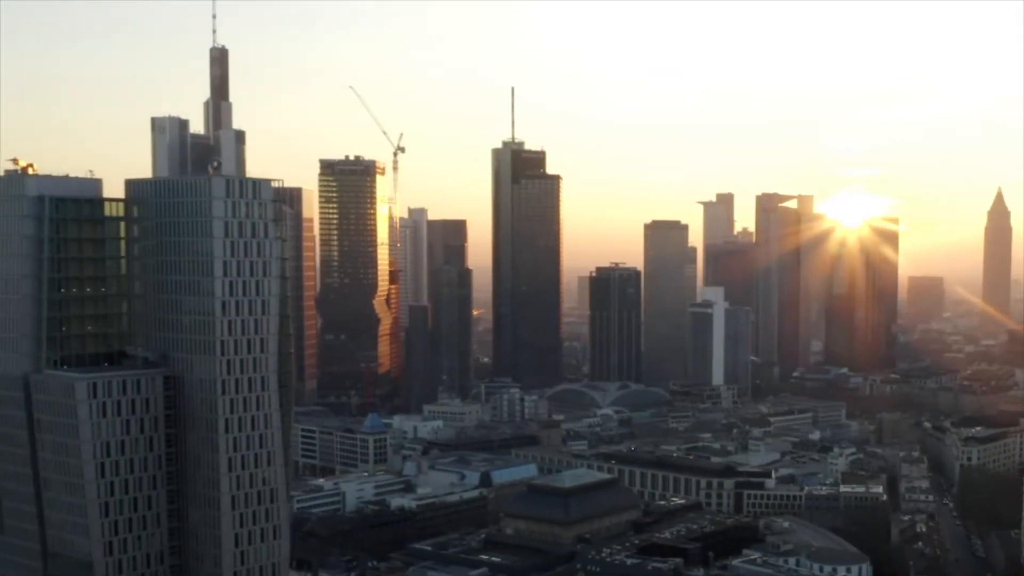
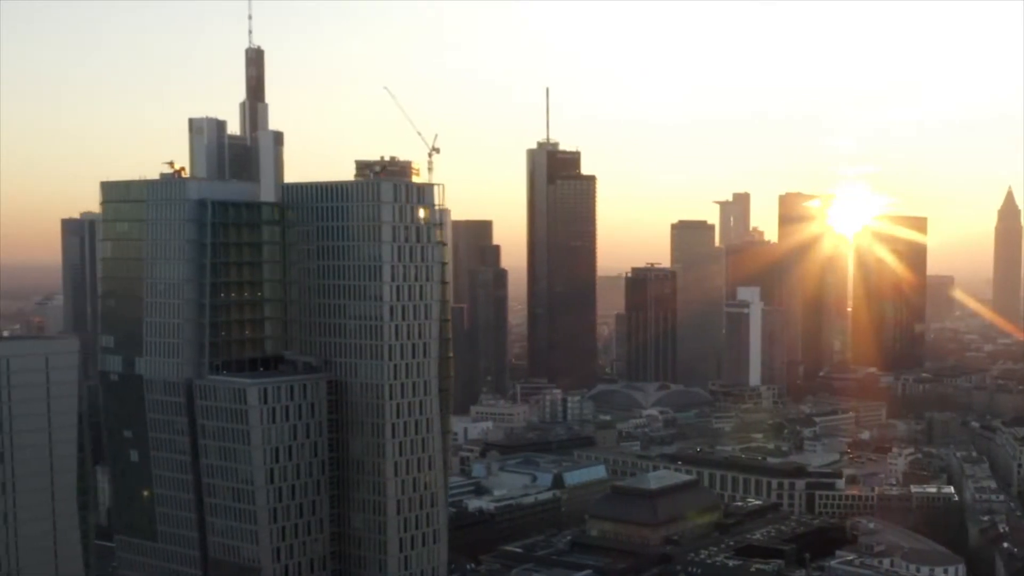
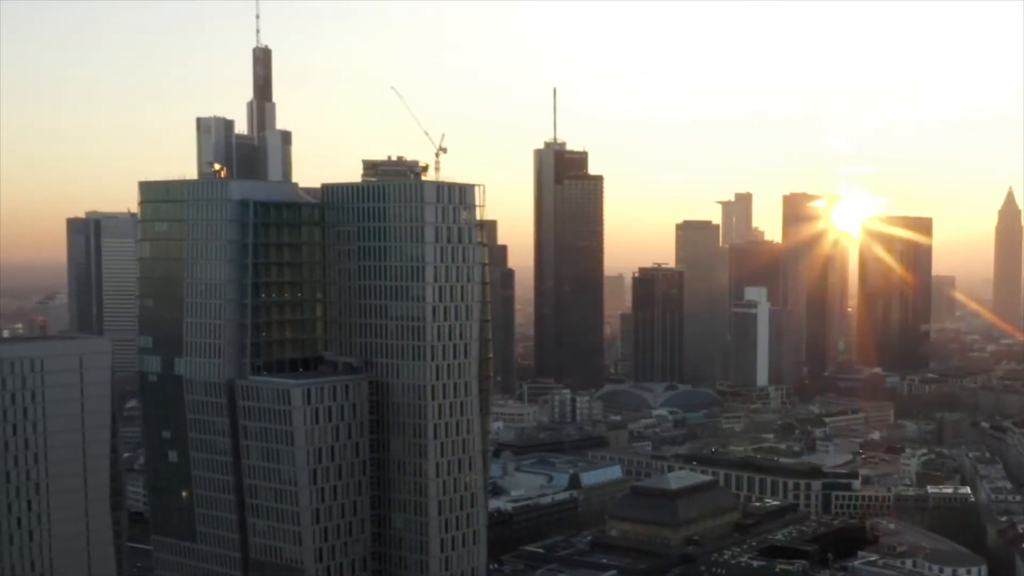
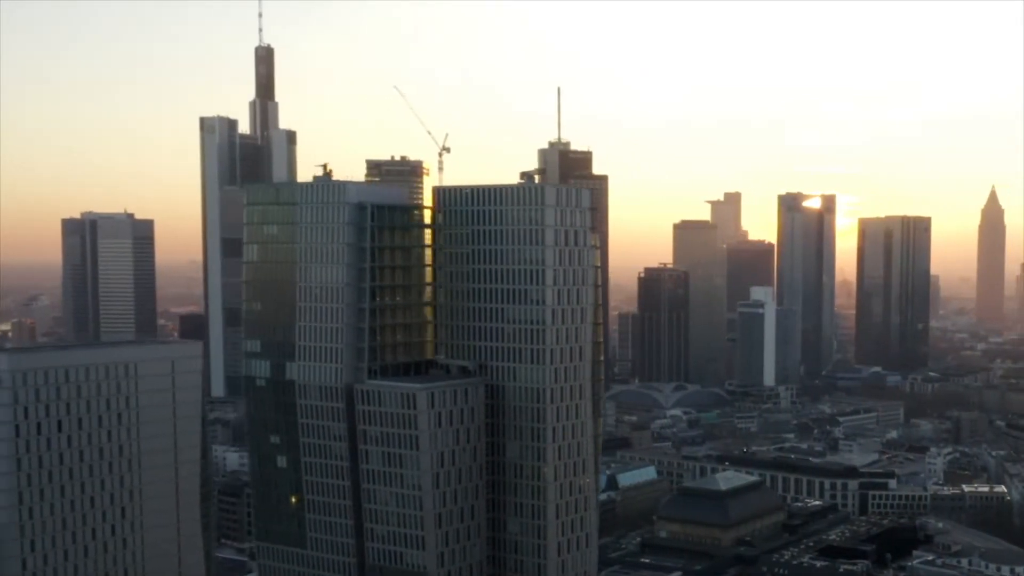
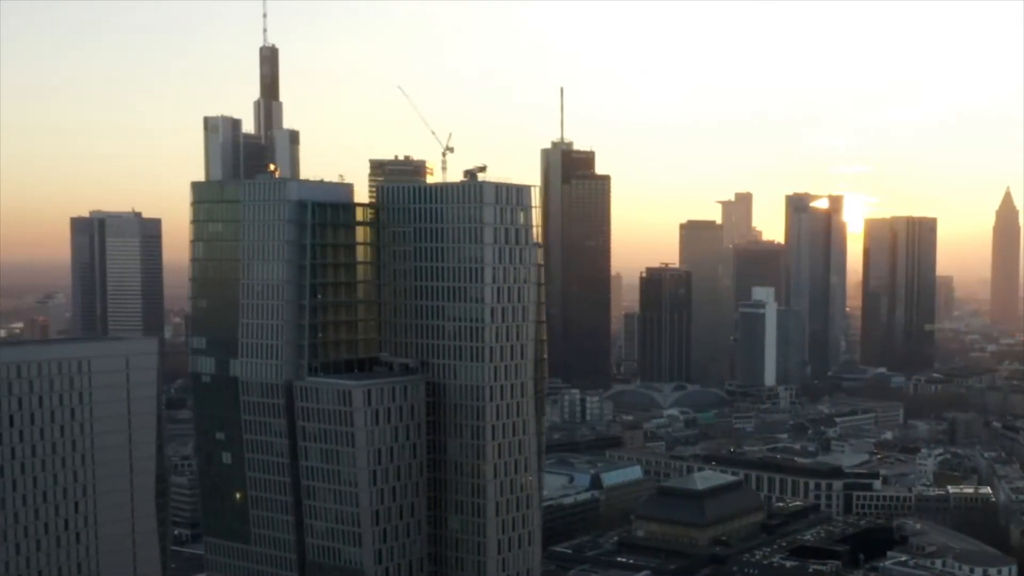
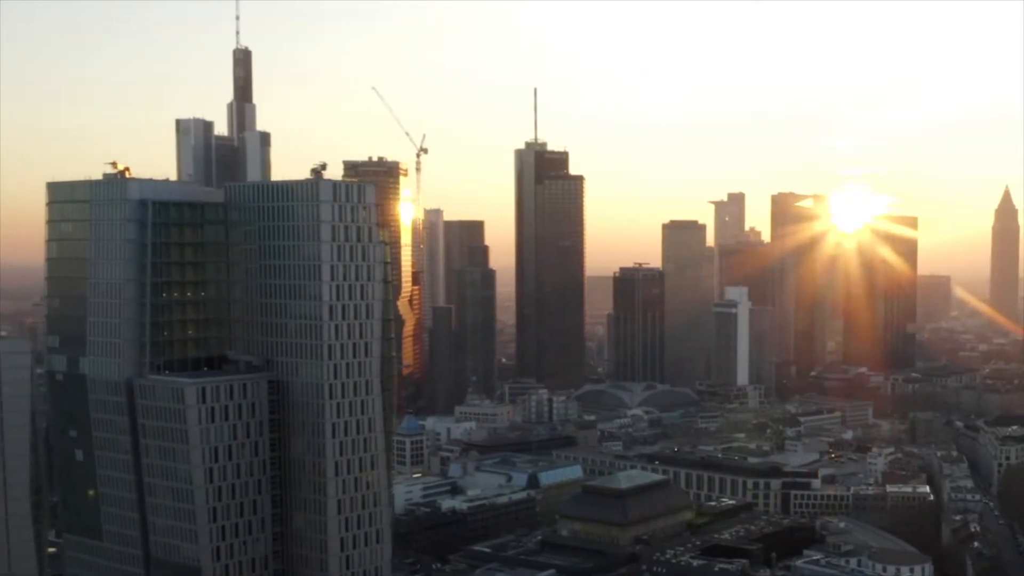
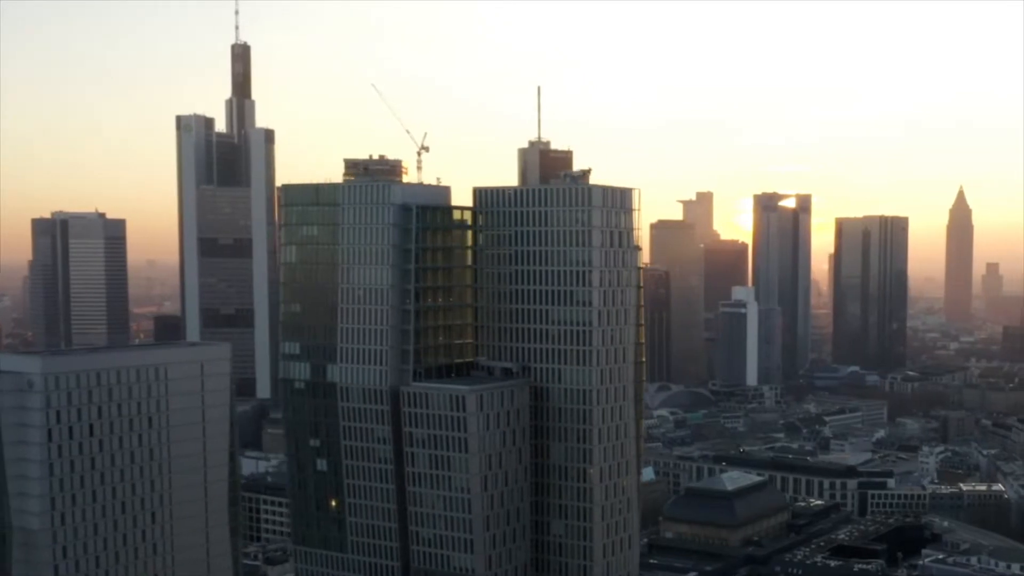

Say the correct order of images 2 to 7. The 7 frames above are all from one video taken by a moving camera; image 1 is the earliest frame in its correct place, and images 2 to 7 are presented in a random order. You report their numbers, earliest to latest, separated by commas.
6, 2, 3, 5, 4, 7
